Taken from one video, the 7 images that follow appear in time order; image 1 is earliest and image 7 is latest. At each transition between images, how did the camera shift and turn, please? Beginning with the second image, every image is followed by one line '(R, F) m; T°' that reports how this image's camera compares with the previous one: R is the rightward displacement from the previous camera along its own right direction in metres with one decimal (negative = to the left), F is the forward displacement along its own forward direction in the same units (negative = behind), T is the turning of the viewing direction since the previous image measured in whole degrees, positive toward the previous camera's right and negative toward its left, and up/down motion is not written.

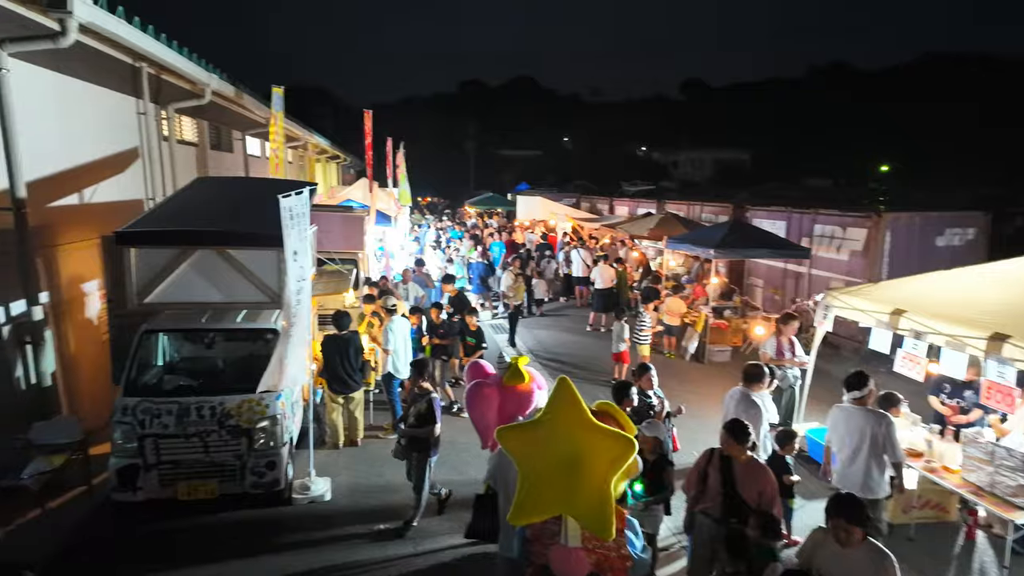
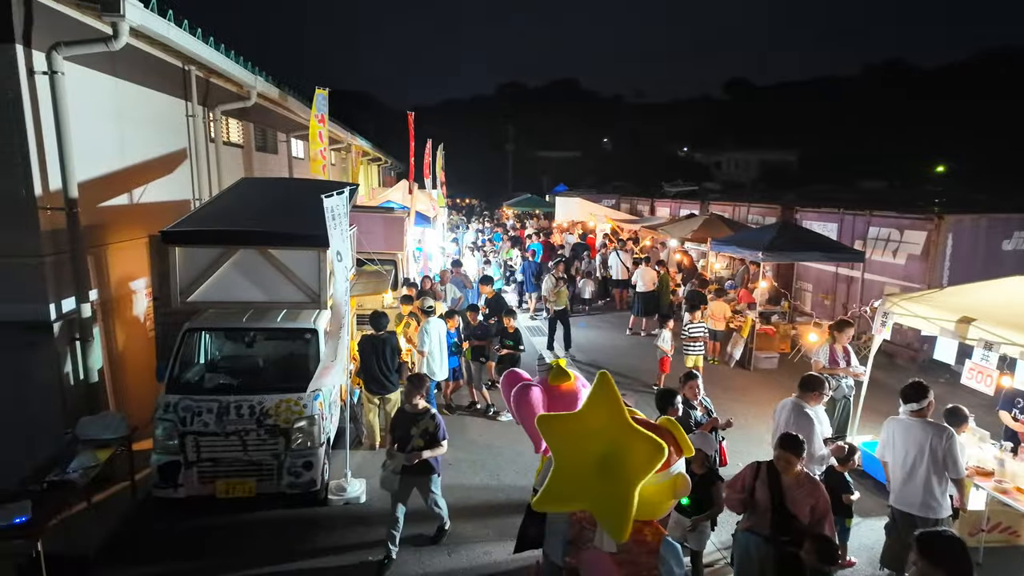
(0.0, +0.1) m; -4°
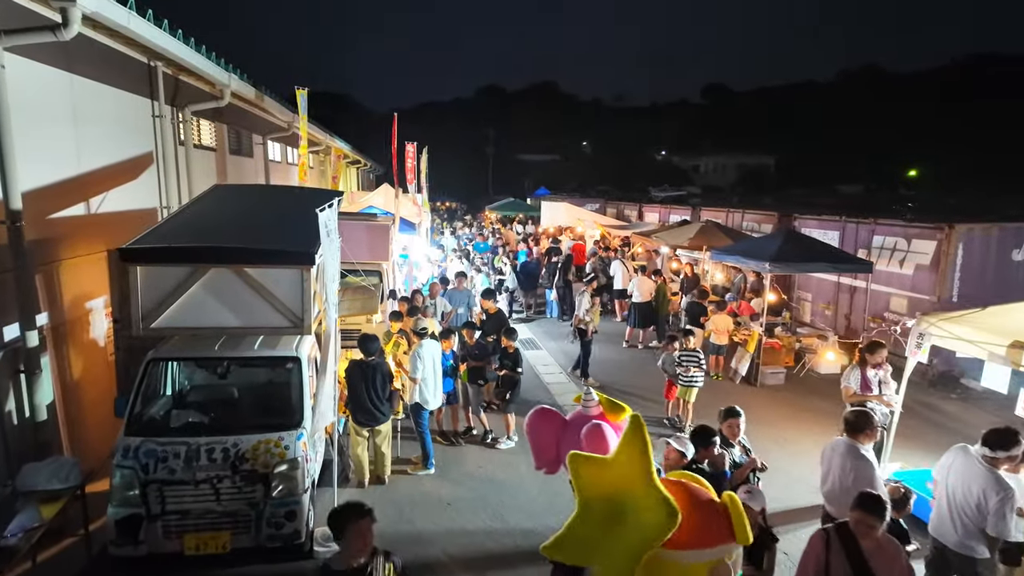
(-0.3, +0.6) m; +2°
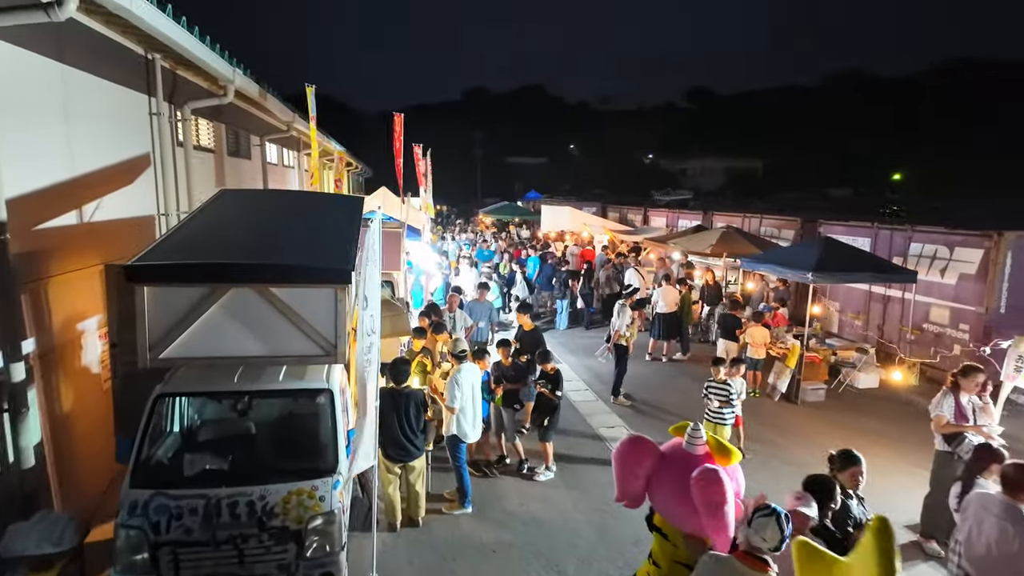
(-0.6, +0.7) m; +1°
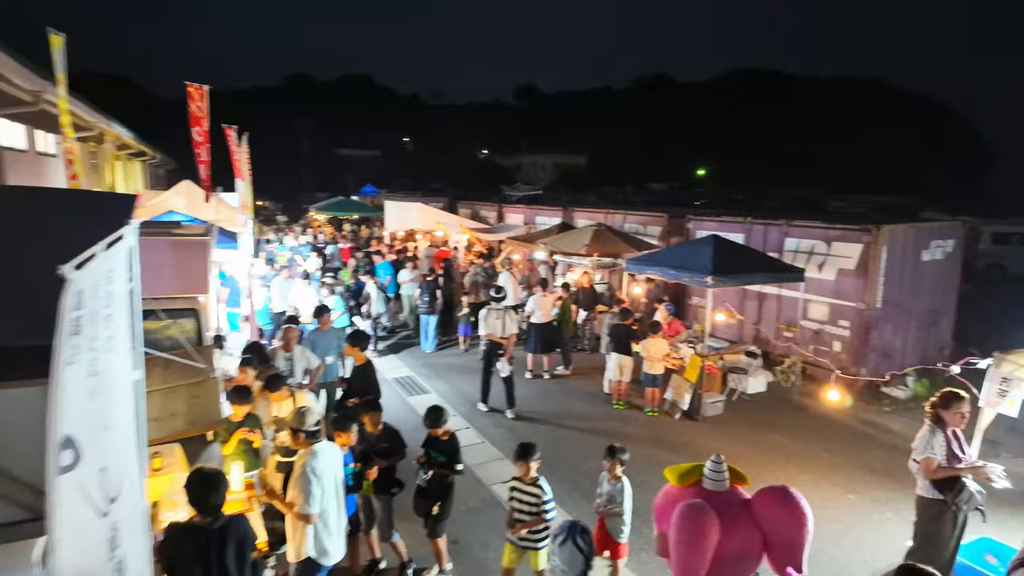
(-0.2, +2.0) m; +15°
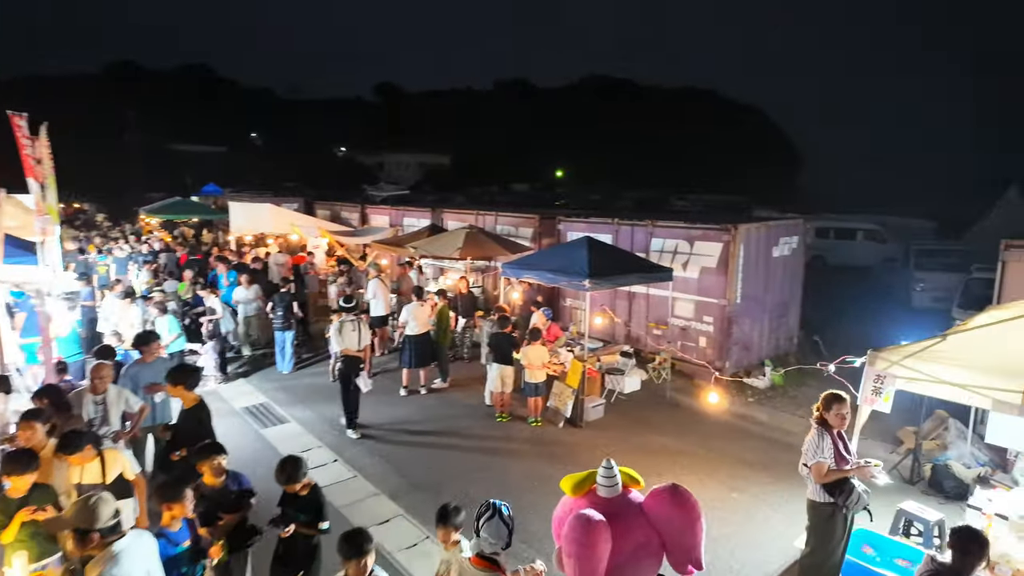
(0.0, +0.6) m; +13°
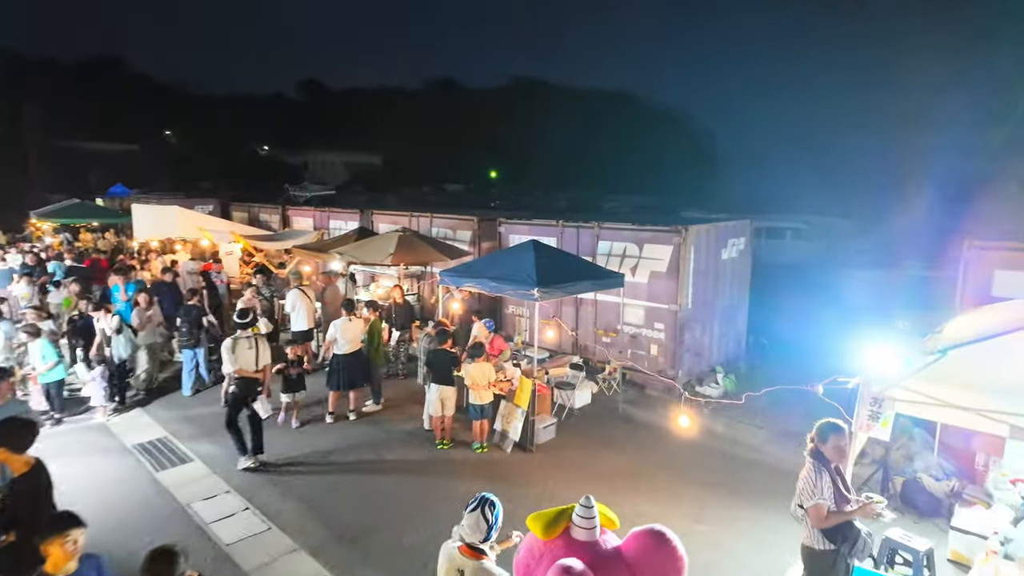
(-0.1, +0.8) m; +6°
